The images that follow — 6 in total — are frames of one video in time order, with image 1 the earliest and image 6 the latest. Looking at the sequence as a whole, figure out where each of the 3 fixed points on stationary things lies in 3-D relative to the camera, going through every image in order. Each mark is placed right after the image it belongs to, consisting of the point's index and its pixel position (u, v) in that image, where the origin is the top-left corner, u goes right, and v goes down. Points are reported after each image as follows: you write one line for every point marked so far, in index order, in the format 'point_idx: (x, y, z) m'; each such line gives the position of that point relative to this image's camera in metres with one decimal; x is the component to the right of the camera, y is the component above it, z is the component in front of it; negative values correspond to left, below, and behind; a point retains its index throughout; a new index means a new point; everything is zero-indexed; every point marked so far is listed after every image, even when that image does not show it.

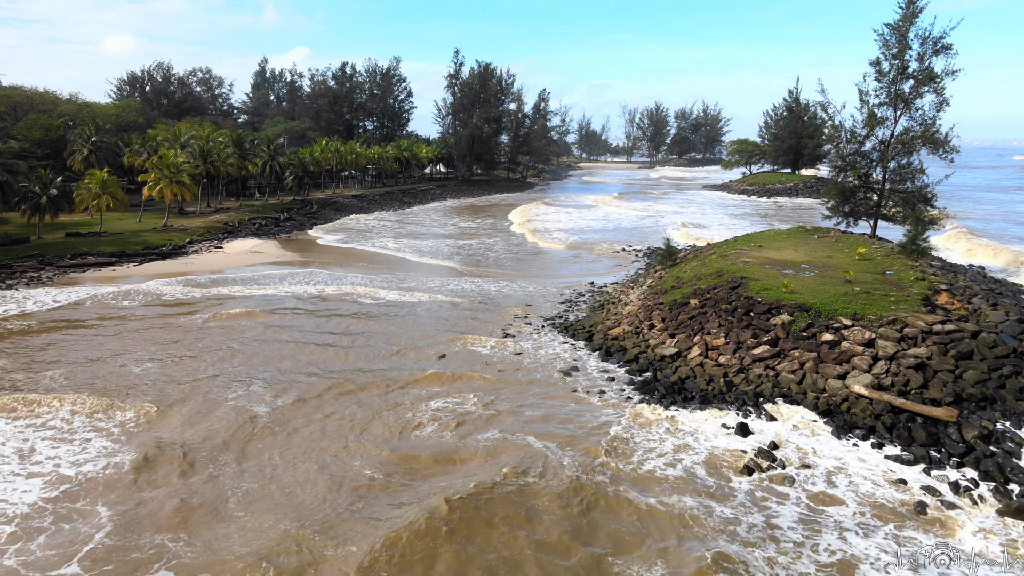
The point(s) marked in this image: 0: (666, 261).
0: (+4.4, +0.6, +19.6) m
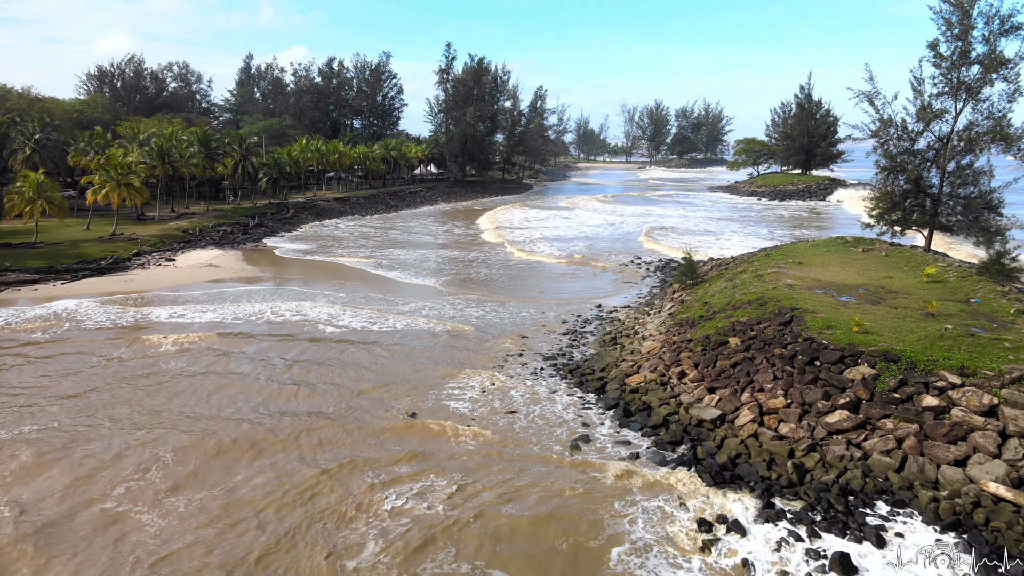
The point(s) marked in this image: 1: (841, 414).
0: (+4.2, 0.0, +16.6) m
1: (+3.9, -1.5, +8.4) m
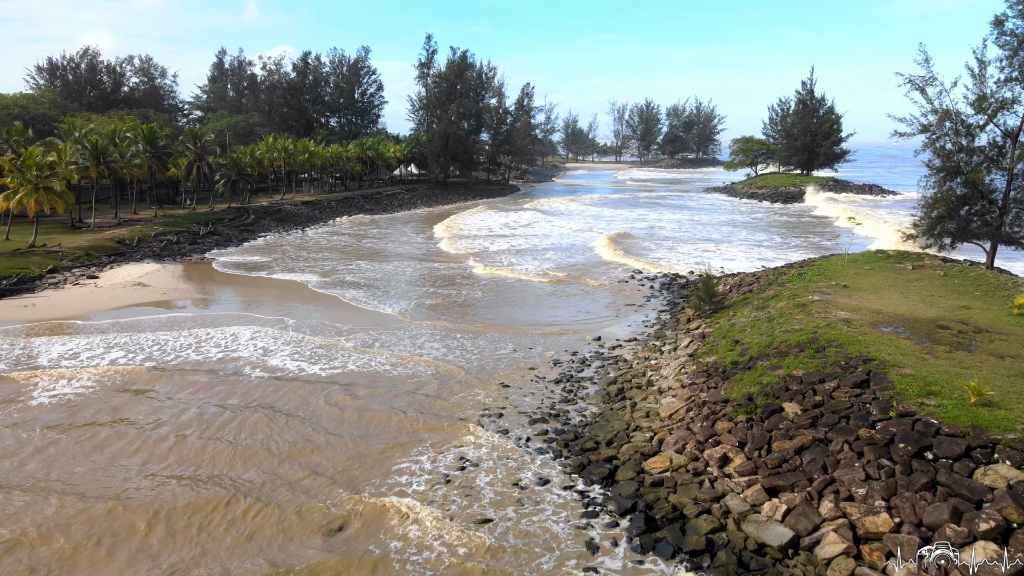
0: (+3.8, -0.5, +13.7) m
1: (+3.7, -2.0, +5.5) m
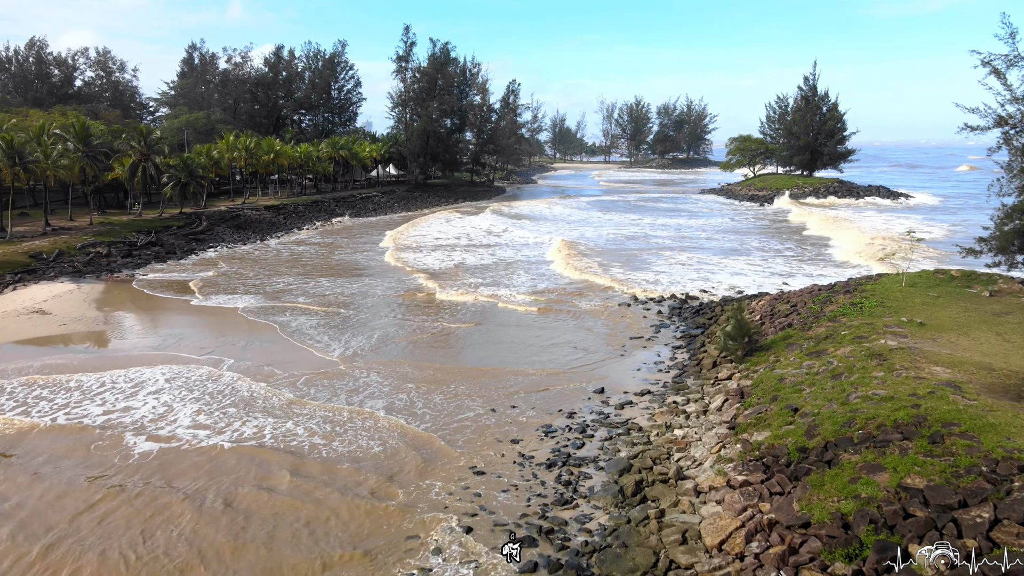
0: (+3.4, -1.1, +10.7) m
1: (+3.5, -2.6, +2.5) m
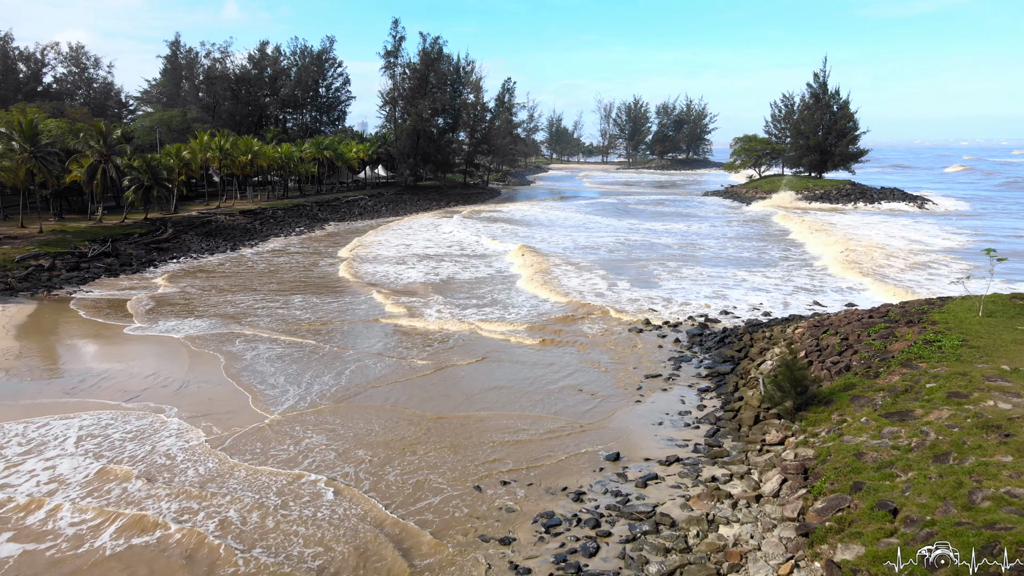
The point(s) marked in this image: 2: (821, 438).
0: (+3.3, -1.5, +8.5) m
1: (+3.4, -3.0, +0.3) m
2: (+3.3, -1.6, +7.8) m
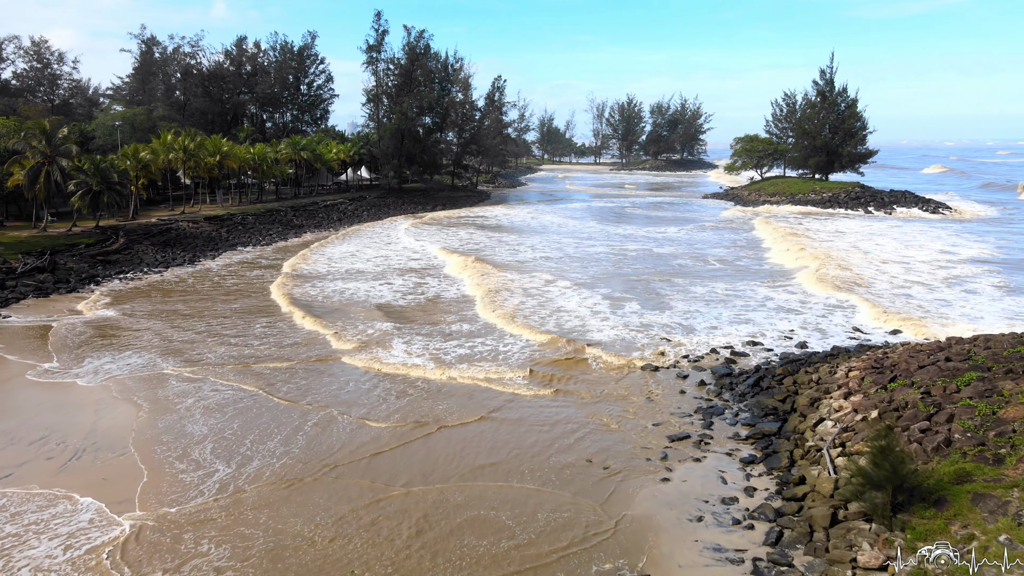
0: (+3.2, -2.0, +6.2) m
1: (+3.4, -3.5, -2.0) m
2: (+3.2, -2.0, +5.5) m
